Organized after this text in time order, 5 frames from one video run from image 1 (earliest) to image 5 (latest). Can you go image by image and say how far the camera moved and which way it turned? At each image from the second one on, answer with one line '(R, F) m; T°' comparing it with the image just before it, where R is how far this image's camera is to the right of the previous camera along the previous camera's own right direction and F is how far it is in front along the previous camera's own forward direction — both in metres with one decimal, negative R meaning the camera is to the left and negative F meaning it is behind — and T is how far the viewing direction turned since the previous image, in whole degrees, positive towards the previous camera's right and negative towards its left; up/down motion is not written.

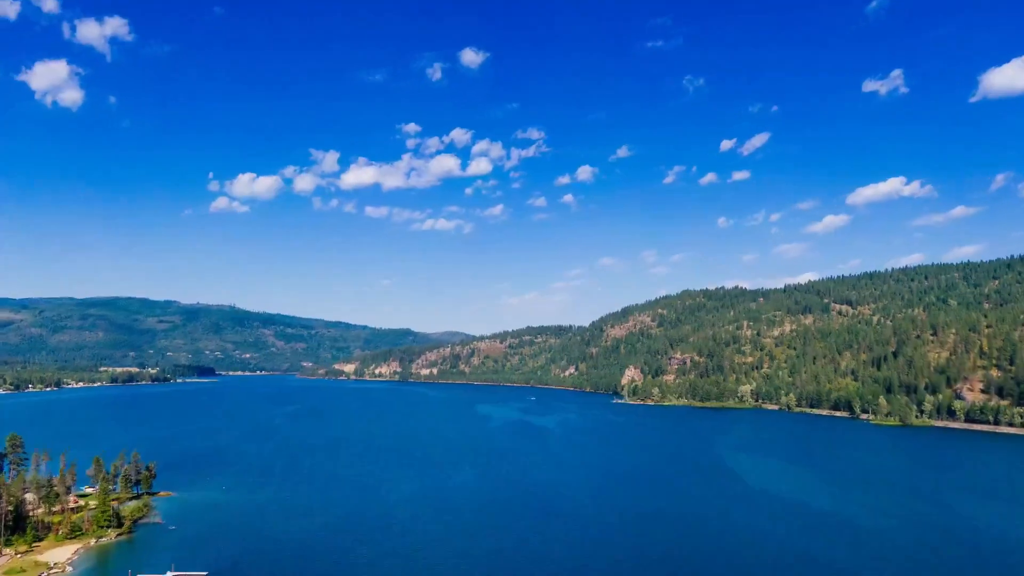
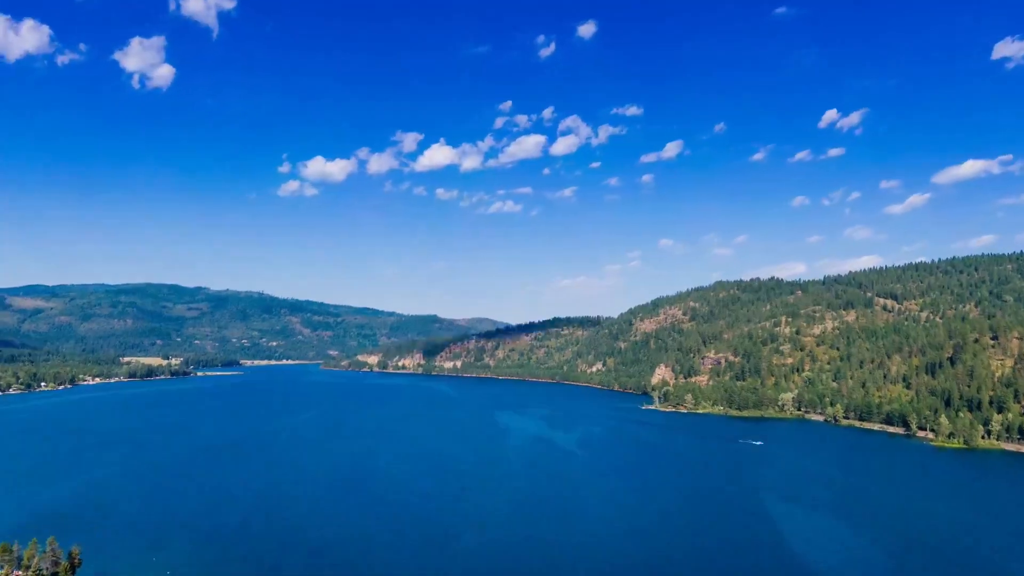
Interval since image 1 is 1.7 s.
(+0.9, +9.9) m; -2°
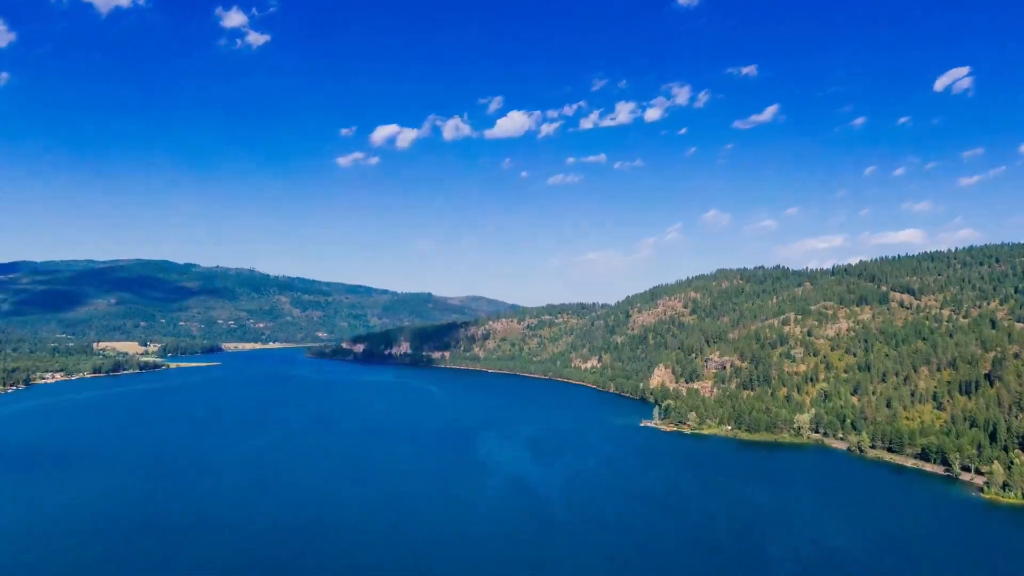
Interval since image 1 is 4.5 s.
(+3.1, +19.5) m; 0°
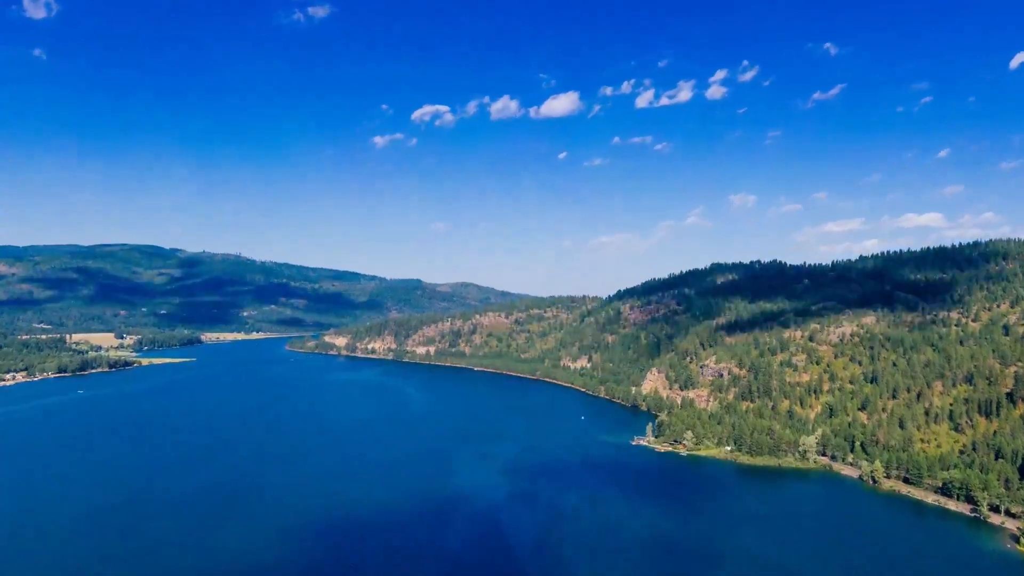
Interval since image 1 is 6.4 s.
(+2.3, +13.4) m; +1°
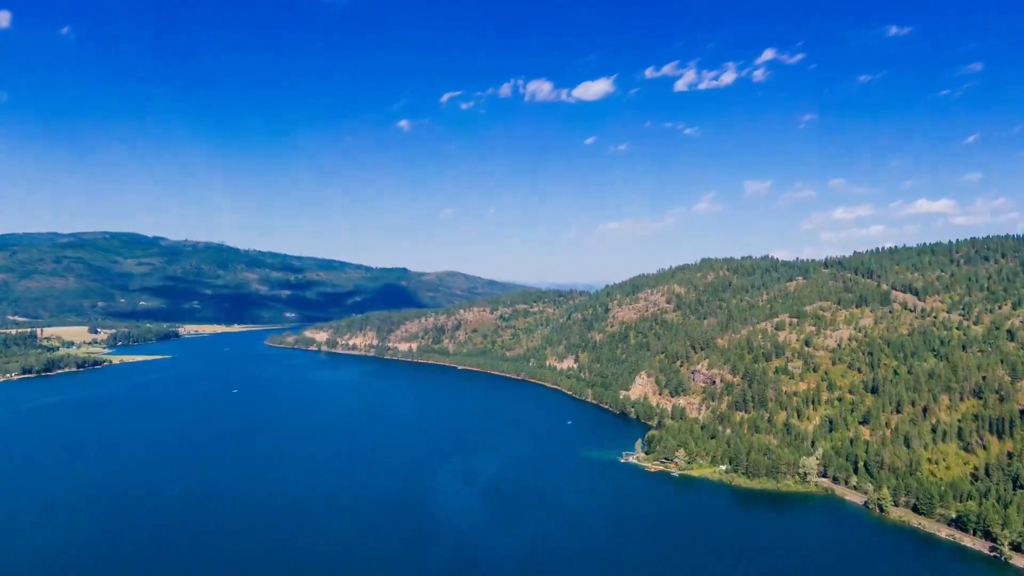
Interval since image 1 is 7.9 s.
(+2.1, +10.8) m; +1°
